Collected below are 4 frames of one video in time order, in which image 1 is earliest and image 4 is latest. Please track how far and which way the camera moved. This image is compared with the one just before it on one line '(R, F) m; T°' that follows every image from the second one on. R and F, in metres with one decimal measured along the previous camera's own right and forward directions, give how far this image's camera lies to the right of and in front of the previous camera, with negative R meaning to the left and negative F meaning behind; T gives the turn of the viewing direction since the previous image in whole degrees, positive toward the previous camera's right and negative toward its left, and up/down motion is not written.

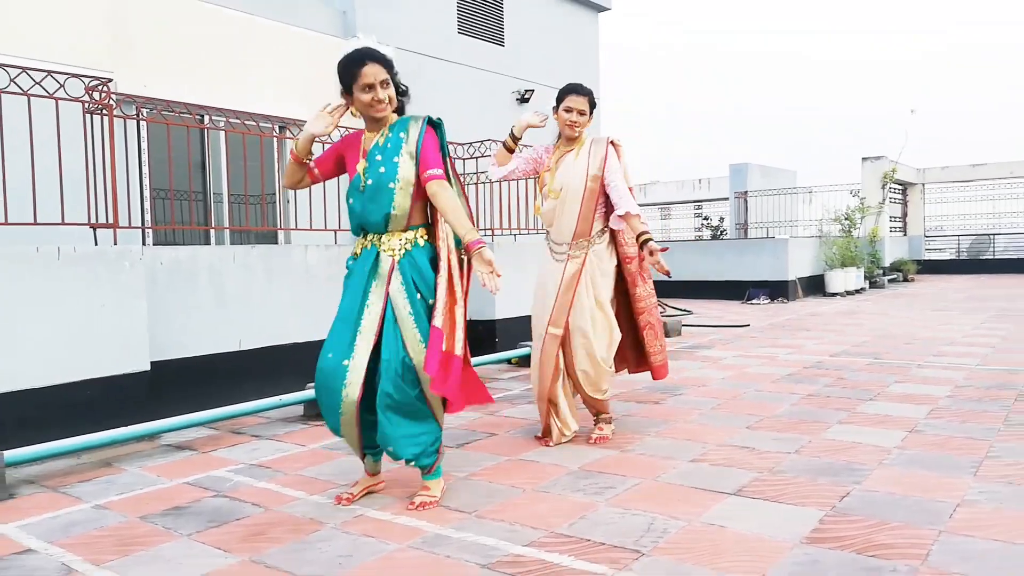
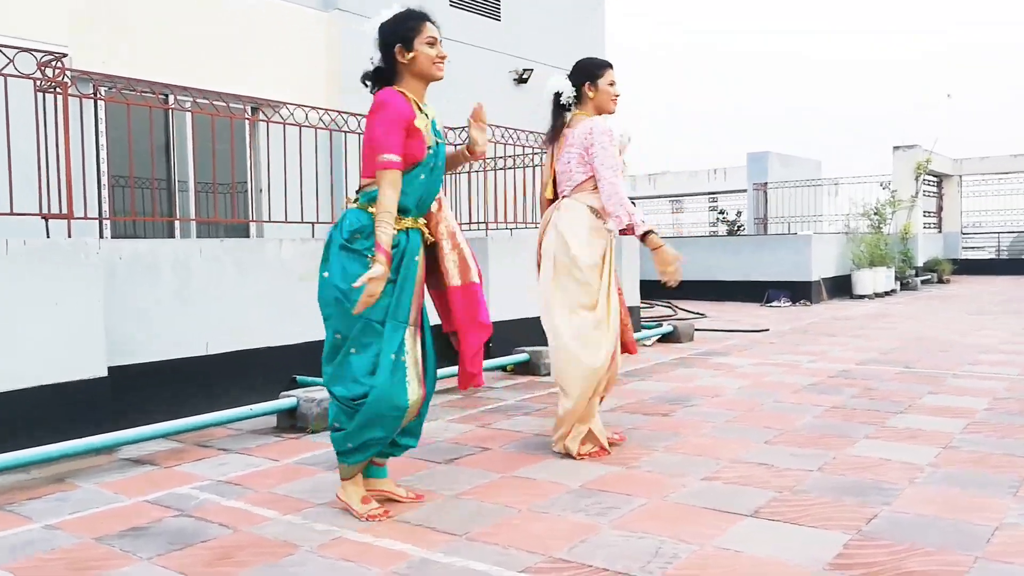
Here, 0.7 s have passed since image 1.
(+0.1, +0.4) m; -1°
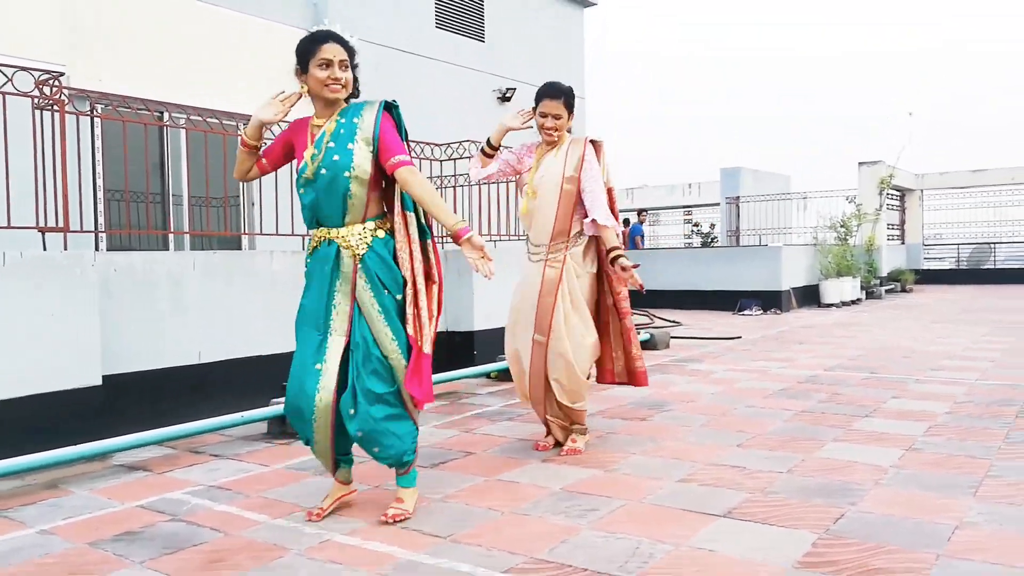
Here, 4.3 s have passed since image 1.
(0.0, -0.1) m; +1°
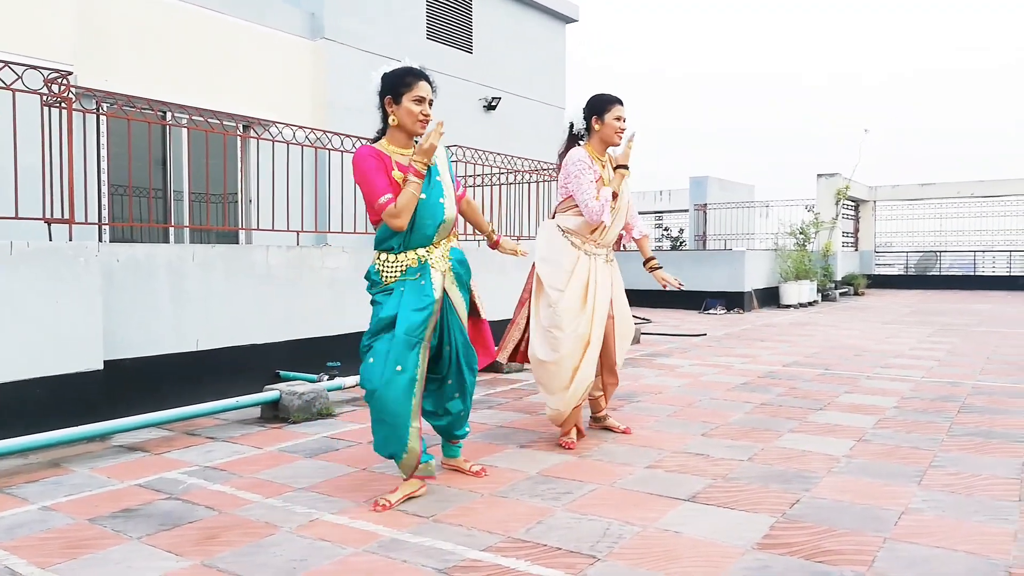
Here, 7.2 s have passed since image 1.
(-0.1, -0.3) m; +2°
